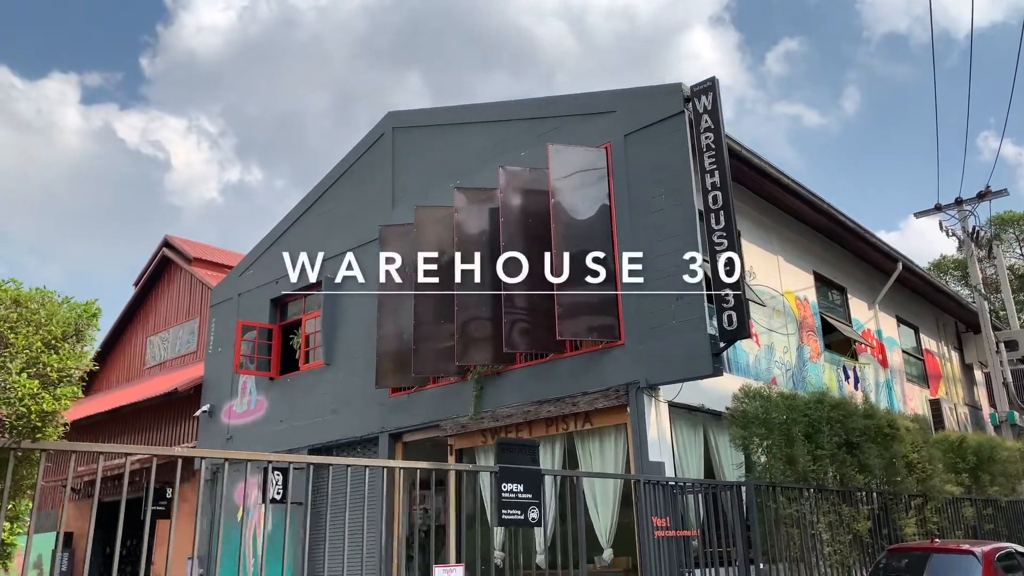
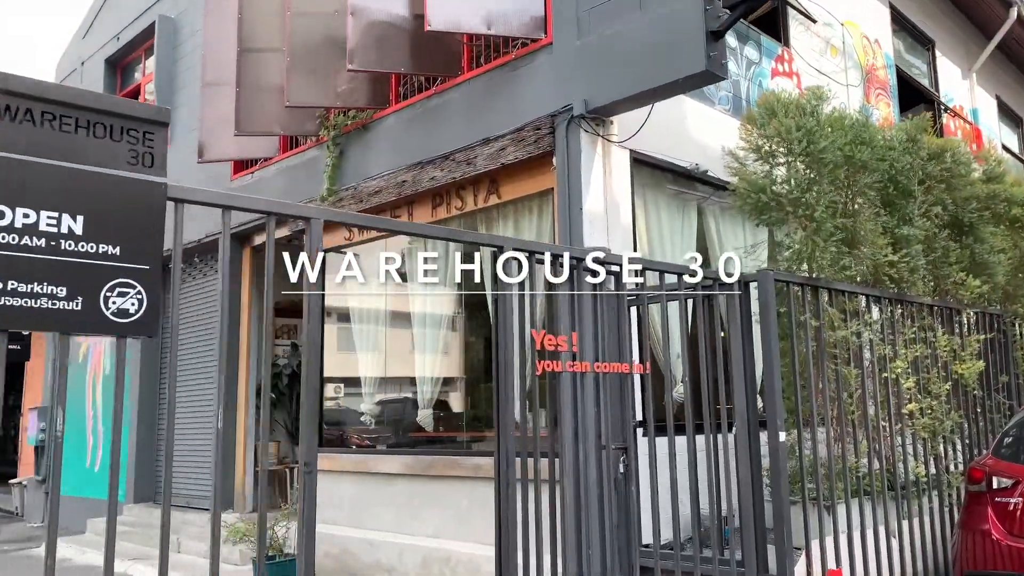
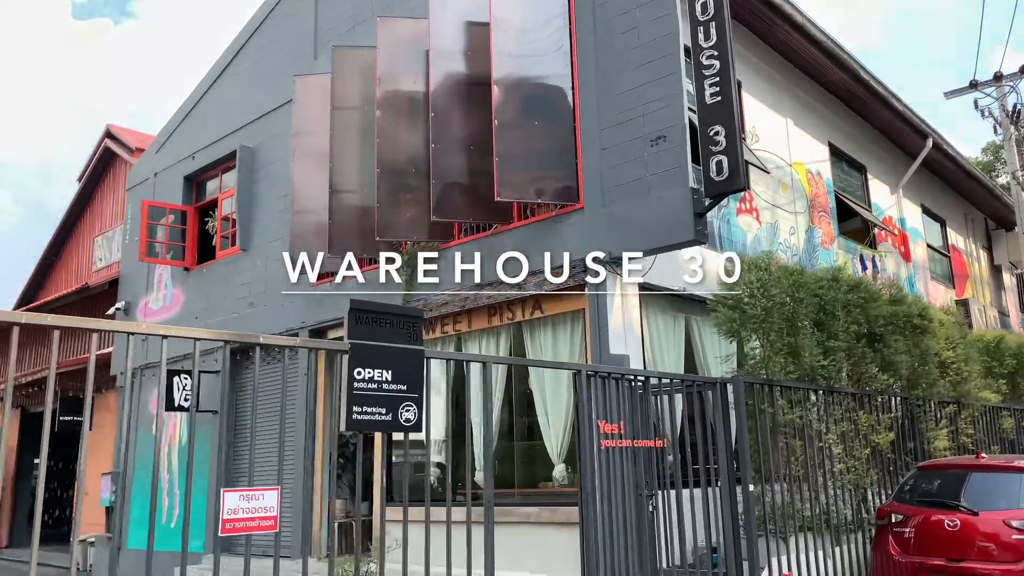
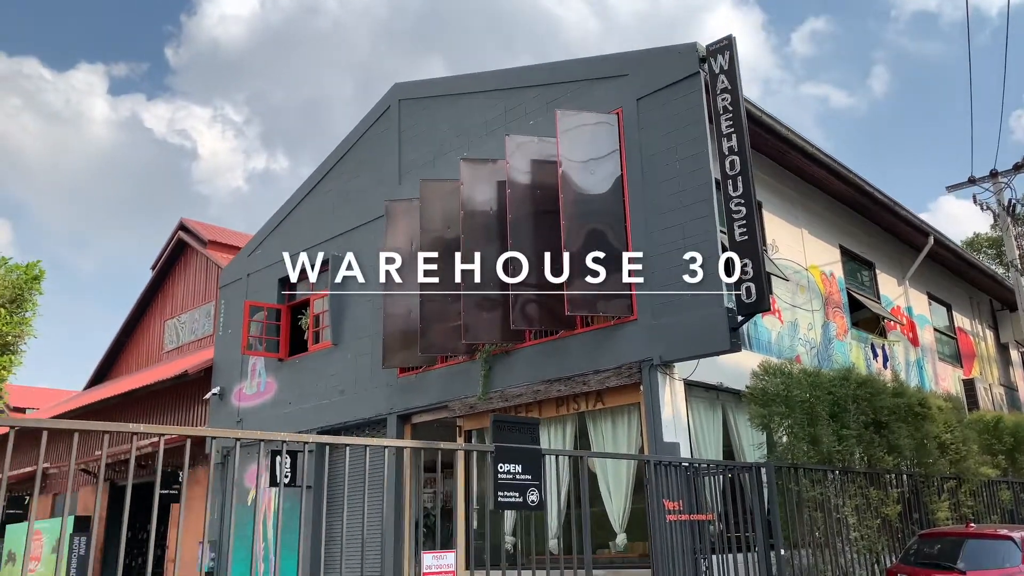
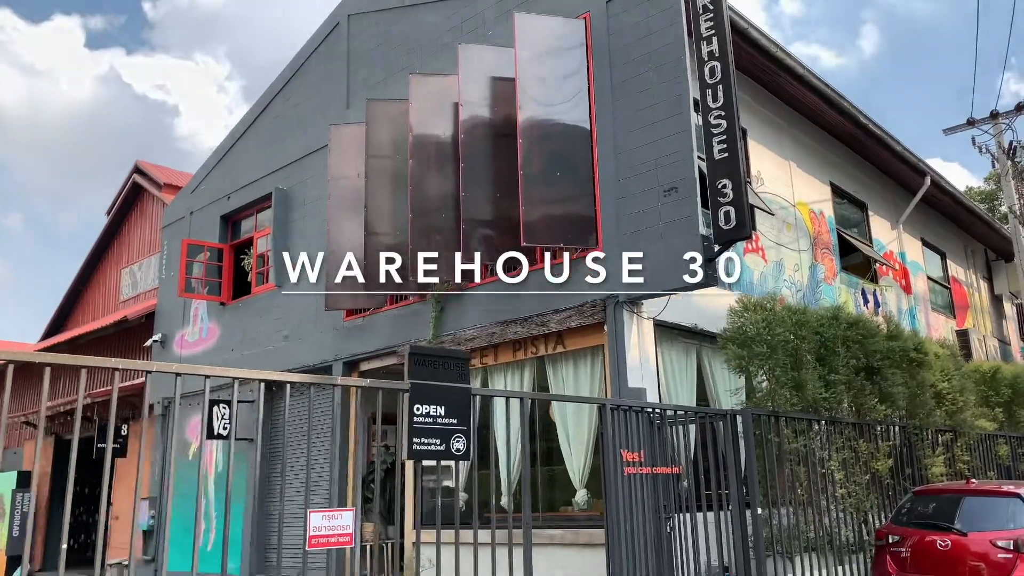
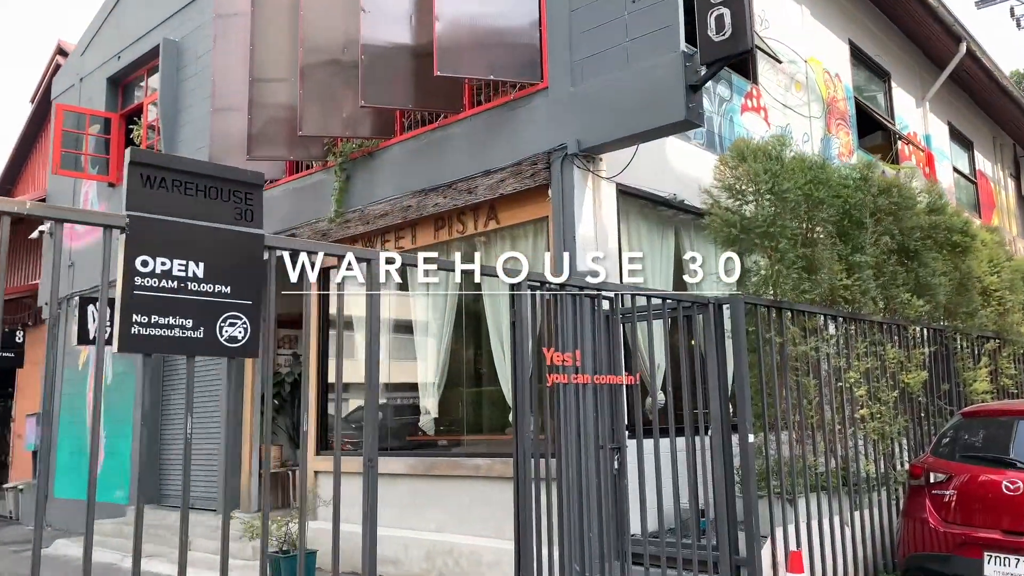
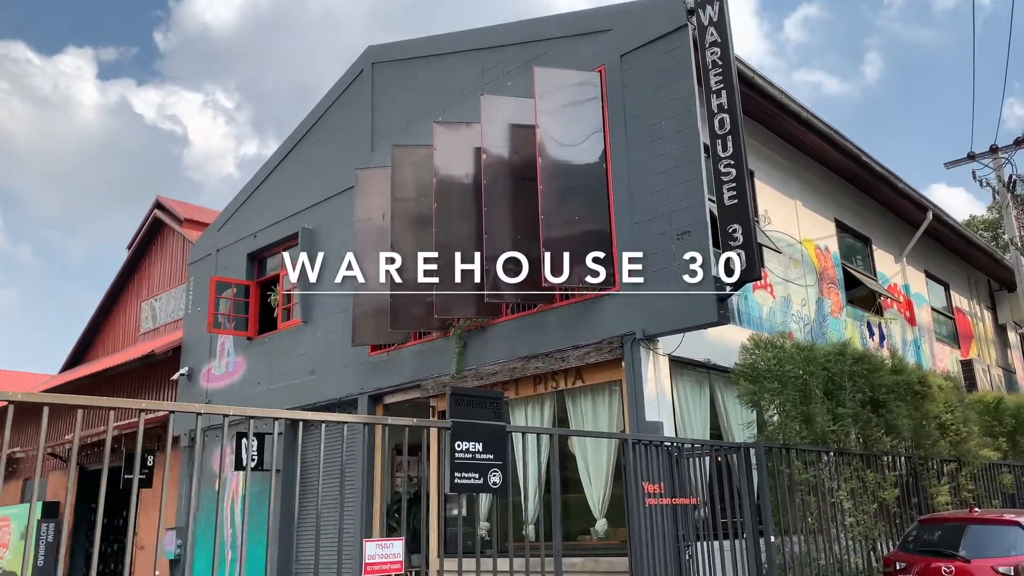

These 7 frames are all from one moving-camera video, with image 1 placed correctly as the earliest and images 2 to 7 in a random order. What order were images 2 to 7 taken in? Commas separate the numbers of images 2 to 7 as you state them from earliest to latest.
4, 7, 5, 3, 6, 2
